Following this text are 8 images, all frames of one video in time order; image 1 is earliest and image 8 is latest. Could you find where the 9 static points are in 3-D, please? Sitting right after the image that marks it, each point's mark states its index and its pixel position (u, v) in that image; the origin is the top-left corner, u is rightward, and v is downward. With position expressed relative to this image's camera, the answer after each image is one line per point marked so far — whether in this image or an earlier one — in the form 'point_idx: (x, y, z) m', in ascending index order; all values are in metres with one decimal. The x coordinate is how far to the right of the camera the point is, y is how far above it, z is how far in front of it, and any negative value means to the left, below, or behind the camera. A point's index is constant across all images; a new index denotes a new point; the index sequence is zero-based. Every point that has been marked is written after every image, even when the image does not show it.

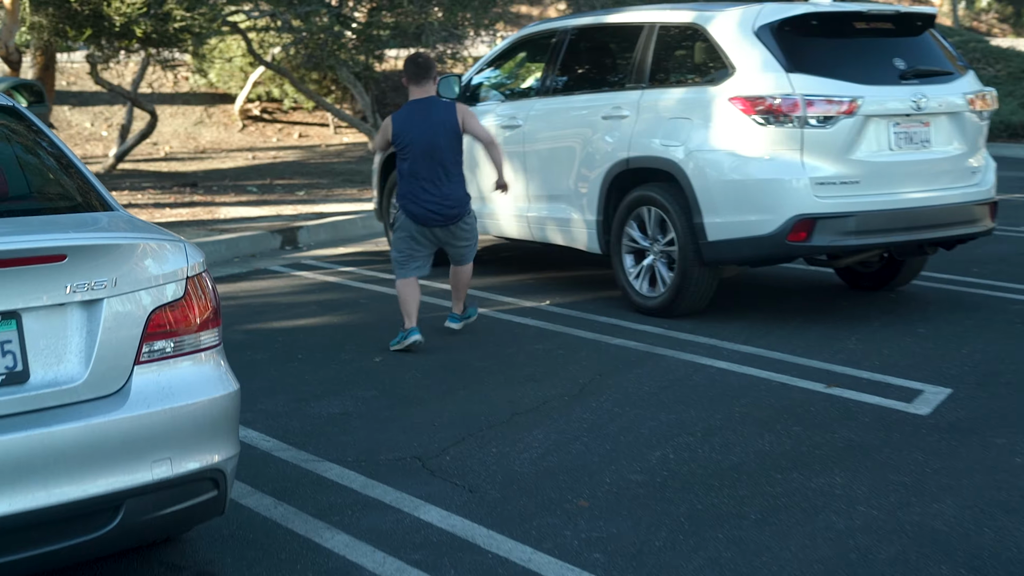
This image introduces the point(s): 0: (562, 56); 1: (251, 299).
0: (+0.3, +1.2, +7.8) m
1: (-1.3, -0.1, +7.7) m
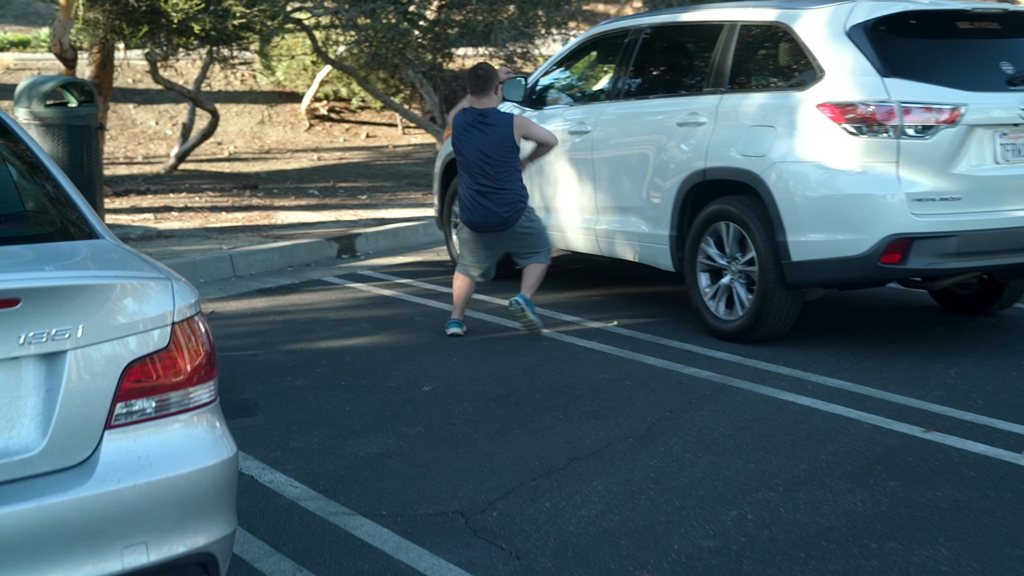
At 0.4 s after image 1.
0: (+0.6, +1.1, +7.2) m
1: (-1.0, -0.1, +7.2) m
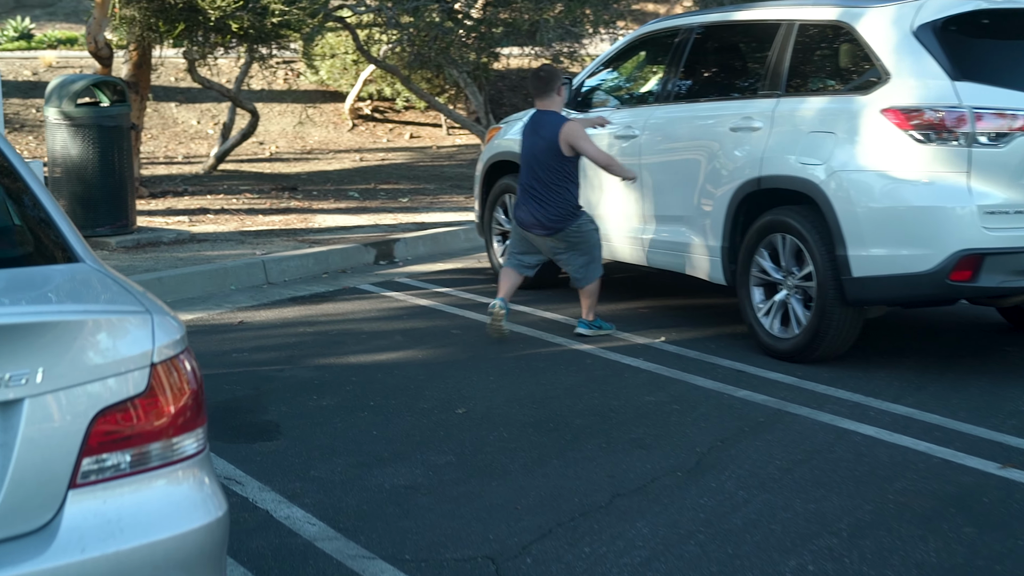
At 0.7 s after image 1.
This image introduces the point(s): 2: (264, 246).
0: (+0.8, +1.1, +6.9) m
1: (-0.8, -0.2, +6.9) m
2: (-1.5, +0.3, +9.0) m
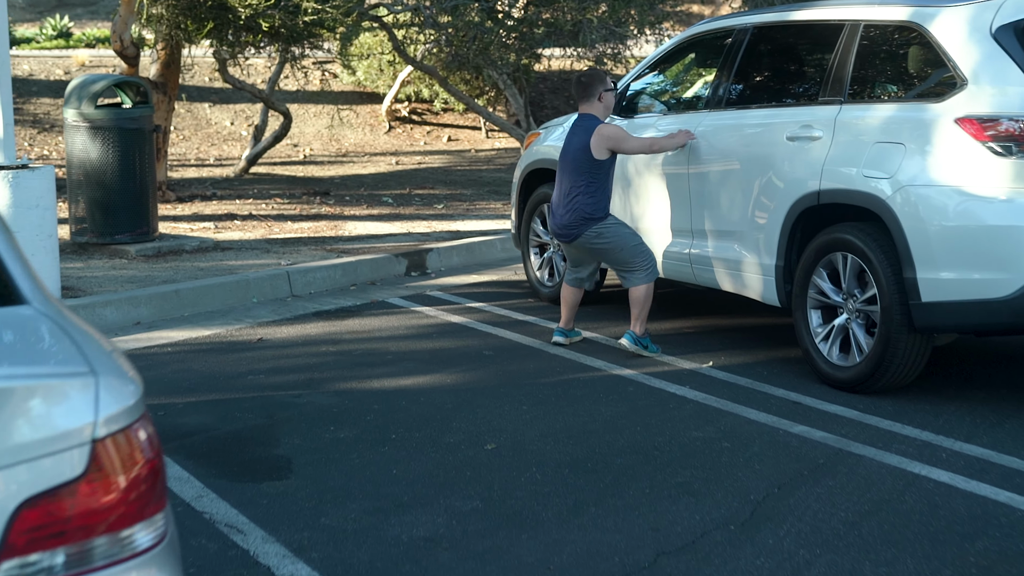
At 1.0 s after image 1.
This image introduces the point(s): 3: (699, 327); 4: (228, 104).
0: (+1.0, +1.0, +6.4) m
1: (-0.7, -0.2, +6.5) m
2: (-1.3, +0.2, +8.6) m
3: (+0.8, -0.2, +6.7) m
4: (-3.2, +2.1, +16.8) m
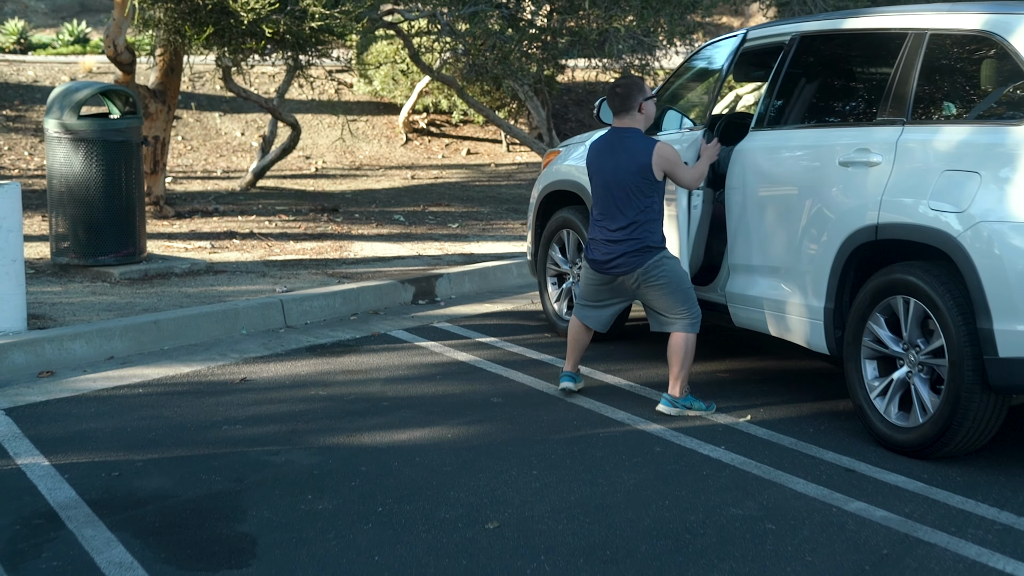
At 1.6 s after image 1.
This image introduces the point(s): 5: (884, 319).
0: (+1.0, +0.8, +5.7) m
1: (-0.6, -0.4, +5.8) m
2: (-1.2, 0.0, +7.9) m
3: (+0.9, -0.3, +6.0) m
4: (-3.0, +1.9, +16.2) m
5: (+1.2, -0.1, +4.8) m
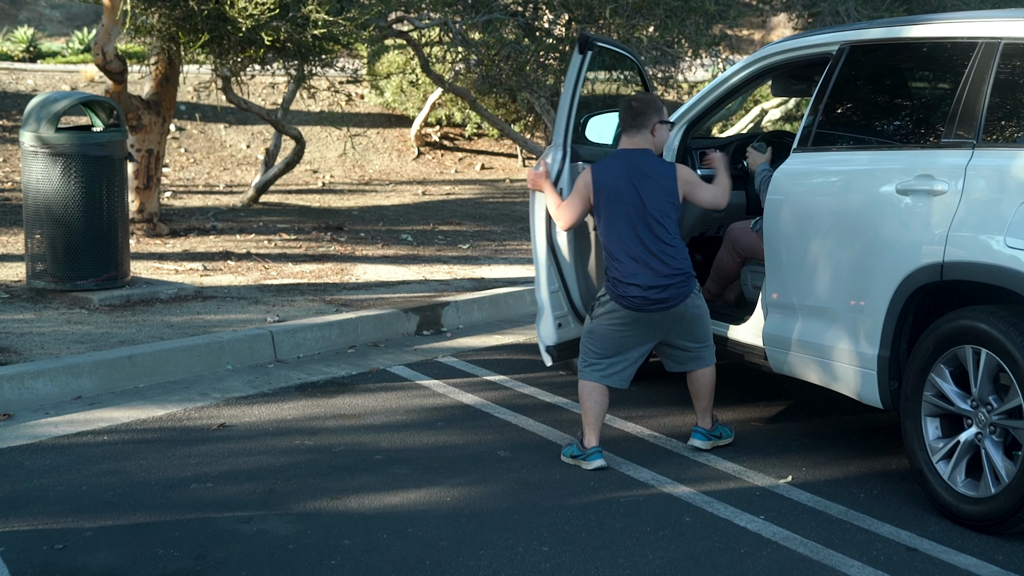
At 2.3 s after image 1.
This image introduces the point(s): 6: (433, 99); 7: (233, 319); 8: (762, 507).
0: (+1.1, +0.7, +5.0) m
1: (-0.6, -0.5, +5.2) m
2: (-1.1, -0.1, +7.3) m
3: (+0.9, -0.5, +5.3) m
4: (-2.8, +1.7, +15.6) m
5: (+1.2, -0.2, +4.2) m
6: (-0.8, +1.9, +15.1) m
7: (-1.3, -0.1, +6.9) m
8: (+0.7, -0.6, +4.3) m
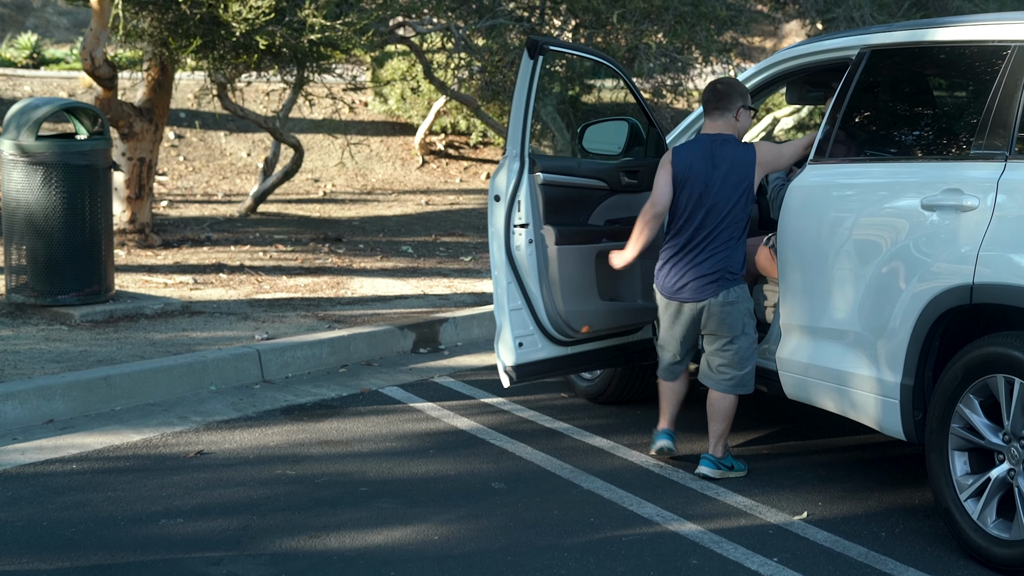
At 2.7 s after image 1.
0: (+1.0, +0.6, +4.7) m
1: (-0.6, -0.6, +4.9) m
2: (-1.1, -0.2, +7.0) m
3: (+0.9, -0.5, +5.0) m
4: (-2.7, +1.6, +15.3) m
5: (+1.2, -0.3, +3.9) m
6: (-0.7, +1.8, +14.8) m
7: (-1.3, -0.2, +6.6) m
8: (+0.7, -0.7, +4.0) m
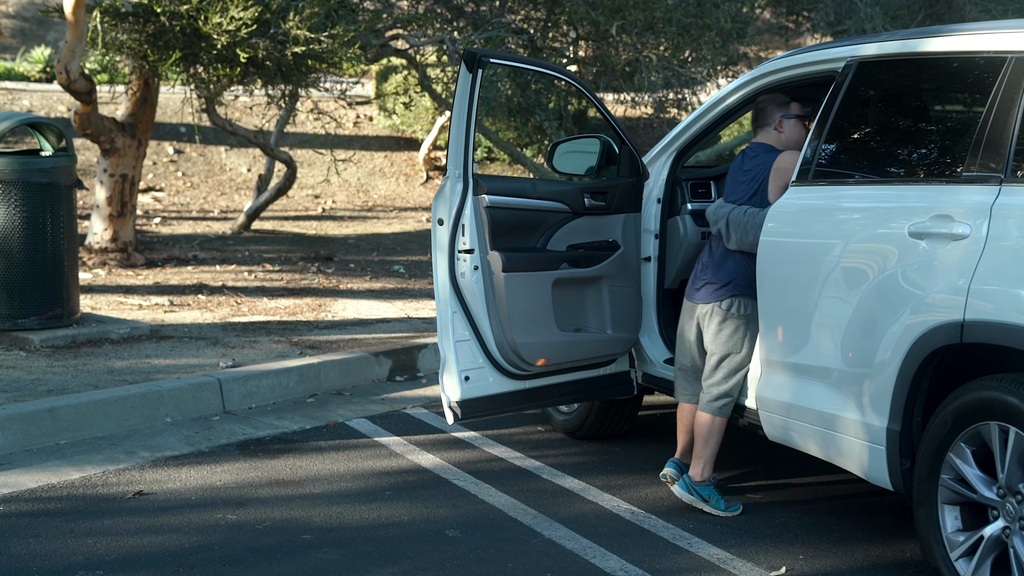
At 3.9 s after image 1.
0: (+0.9, +0.5, +4.4) m
1: (-0.7, -0.7, +4.5) m
2: (-1.2, -0.3, +6.7) m
3: (+0.8, -0.6, +4.6) m
4: (-2.6, +1.4, +15.0) m
5: (+1.1, -0.4, +3.5) m
6: (-0.7, +1.6, +14.4) m
7: (-1.4, -0.3, +6.3) m
8: (+0.6, -0.8, +3.6) m
